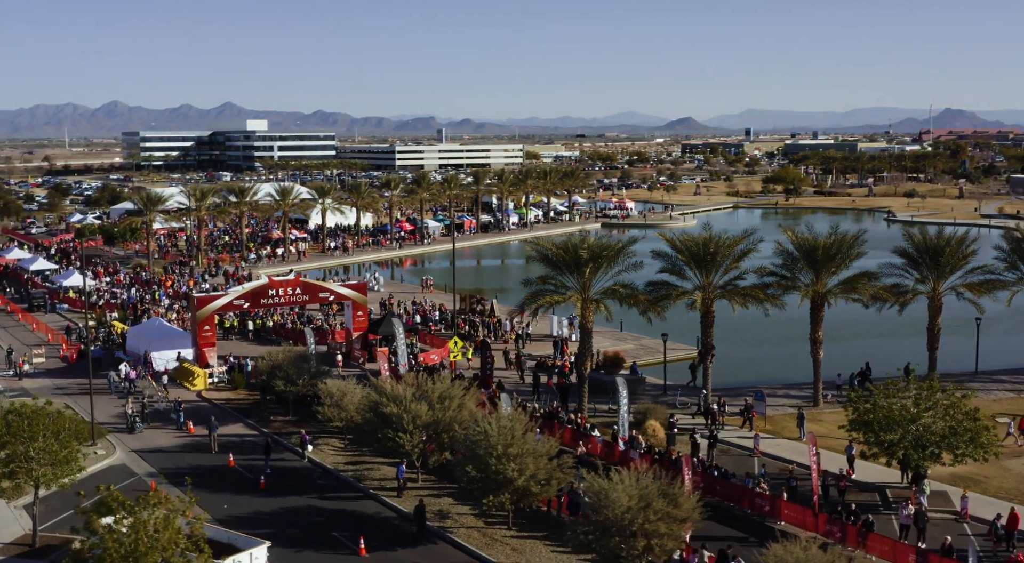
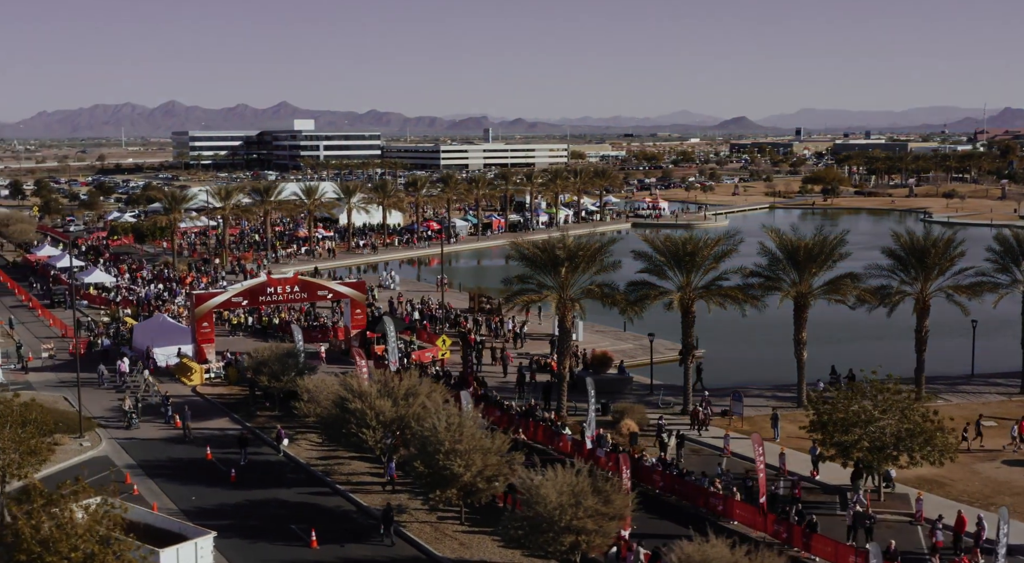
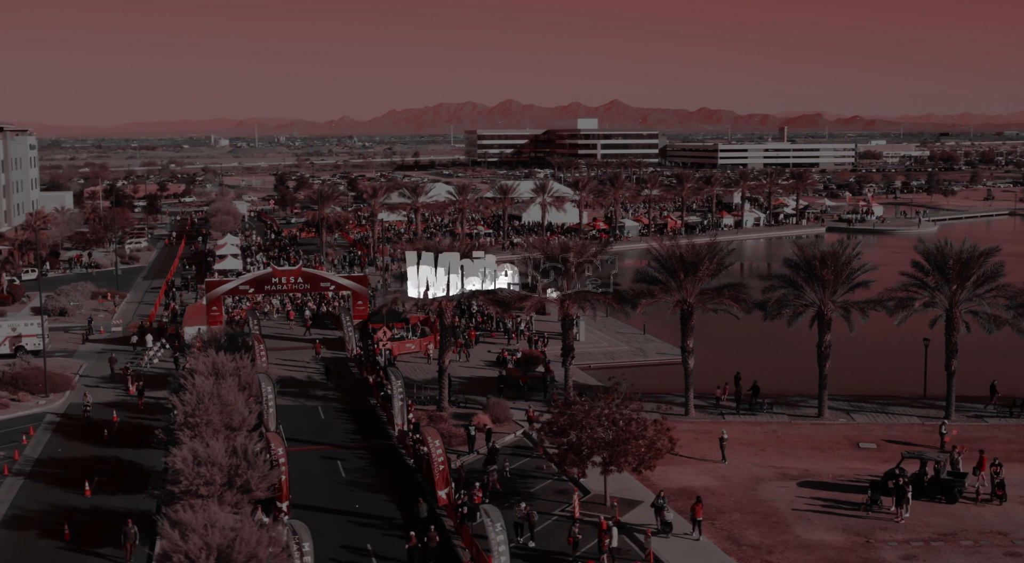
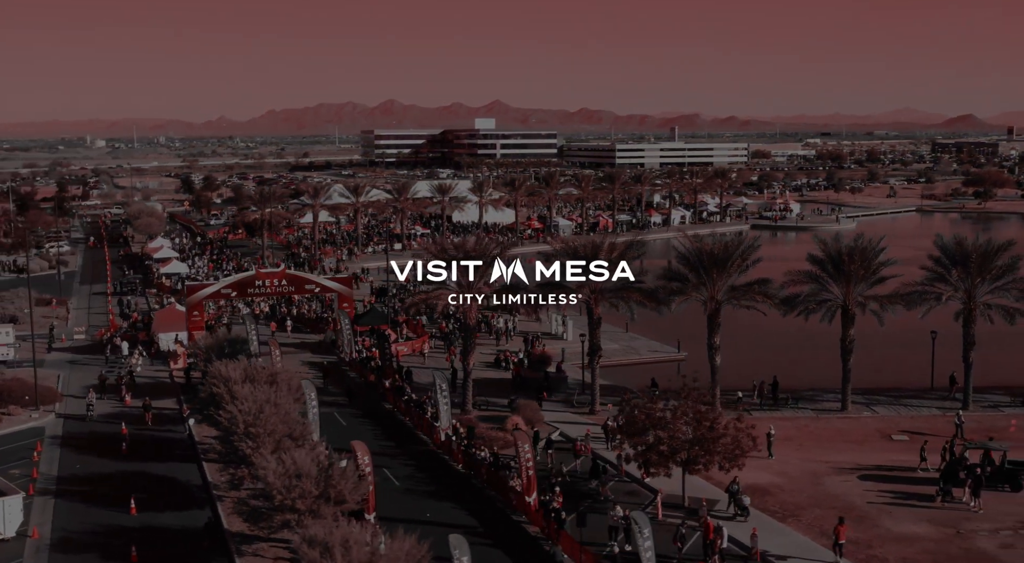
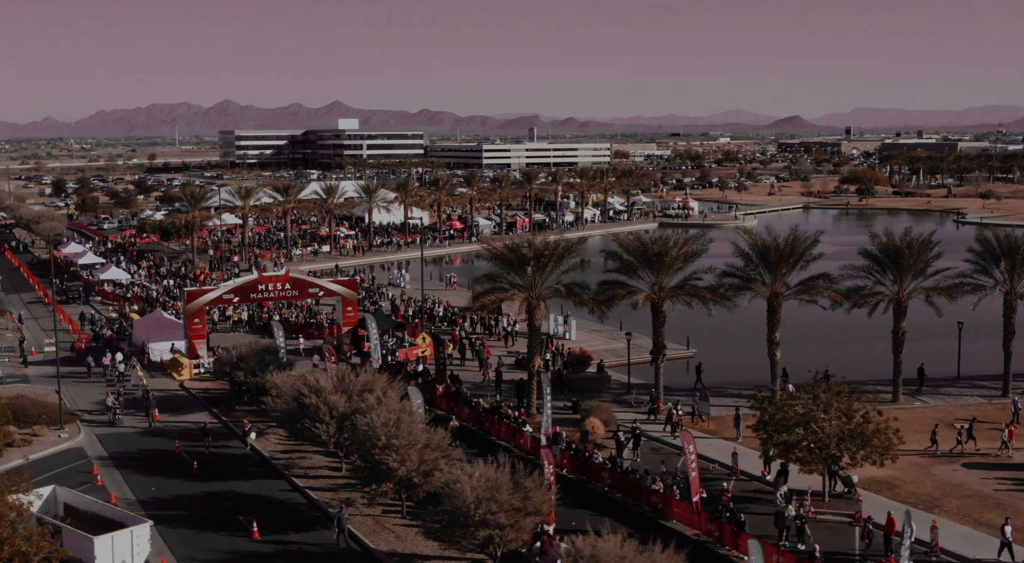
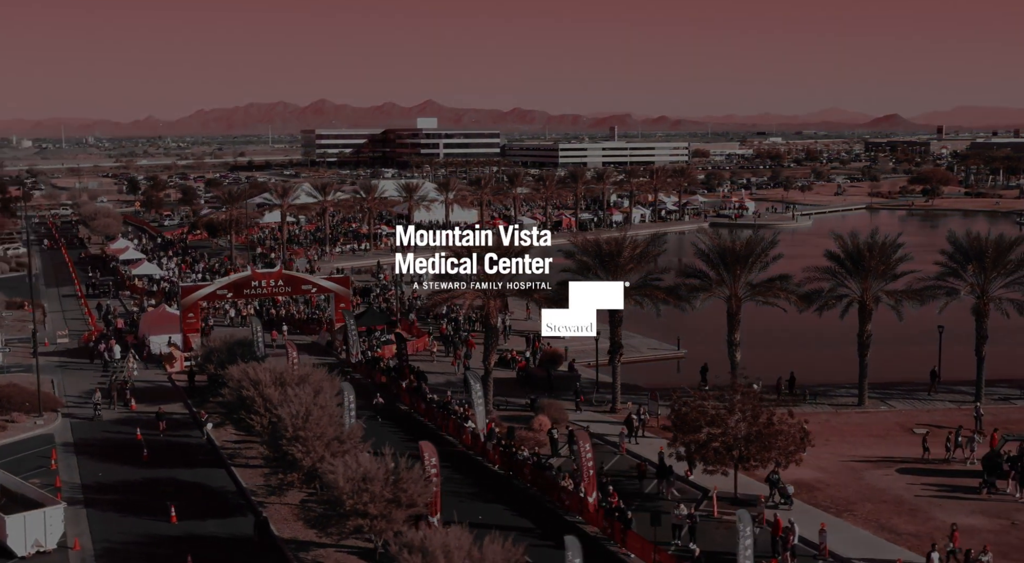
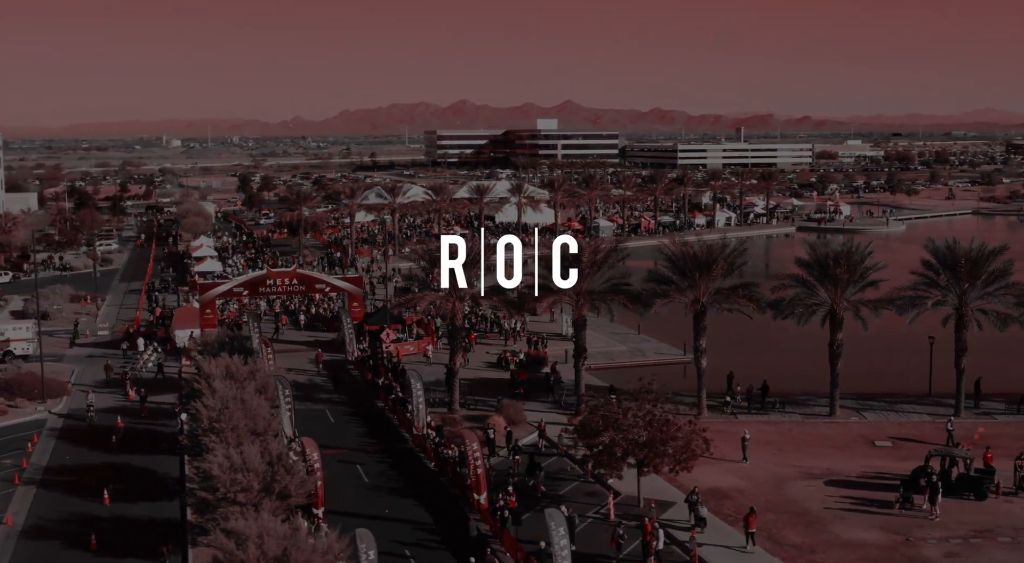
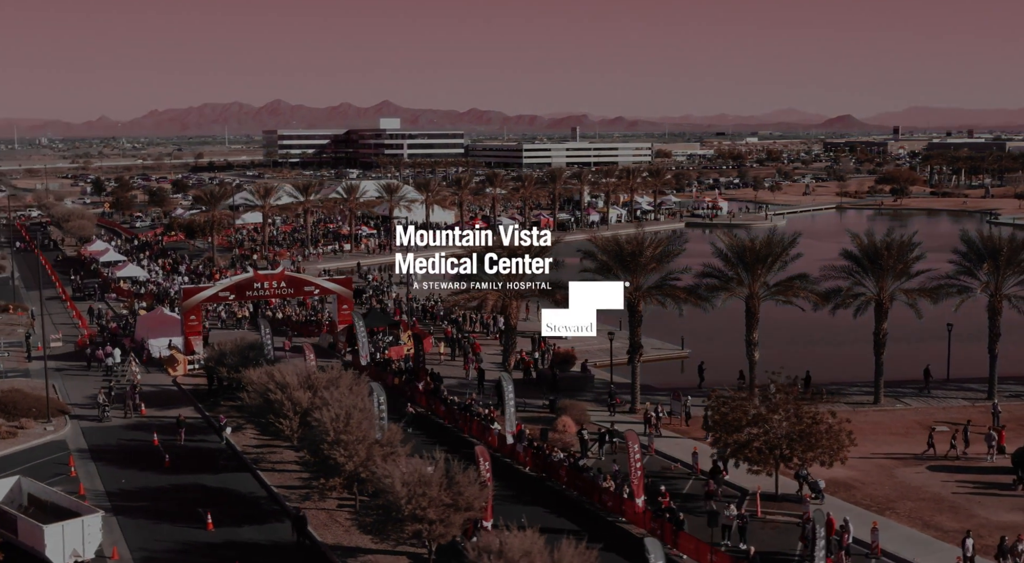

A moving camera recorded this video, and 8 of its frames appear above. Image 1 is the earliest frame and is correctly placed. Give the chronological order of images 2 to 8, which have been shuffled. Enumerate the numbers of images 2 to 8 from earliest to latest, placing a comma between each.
2, 5, 8, 6, 4, 7, 3
